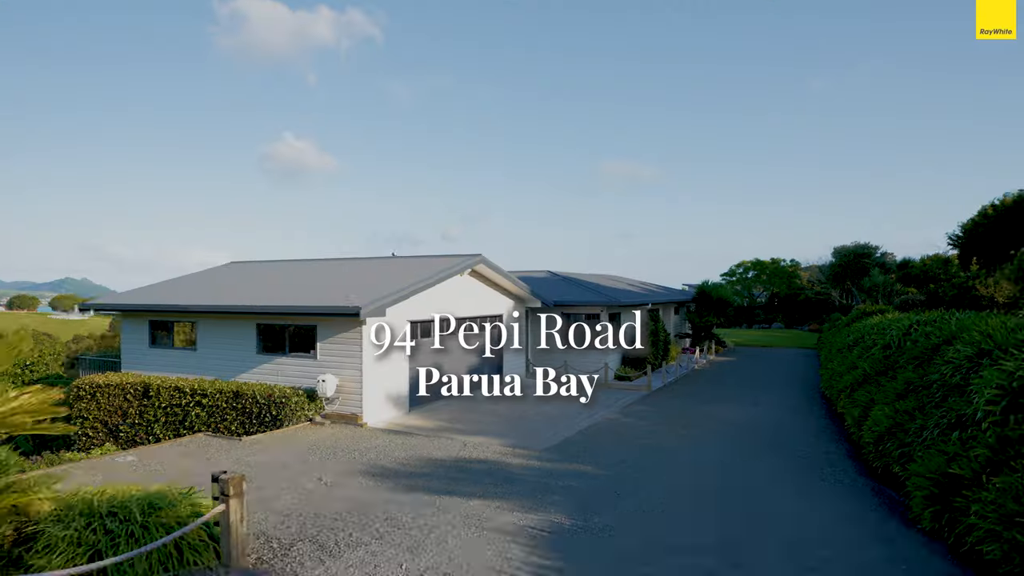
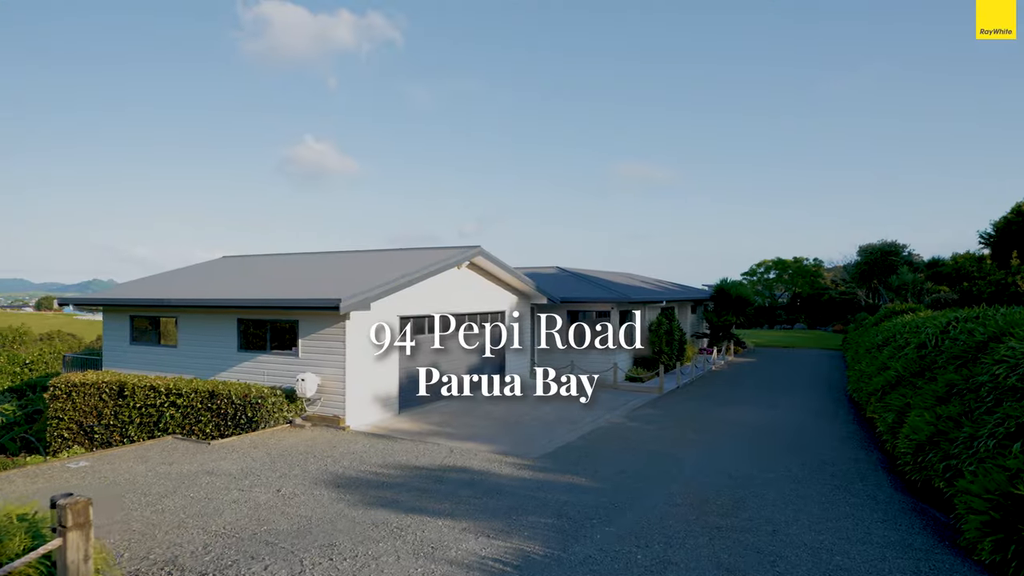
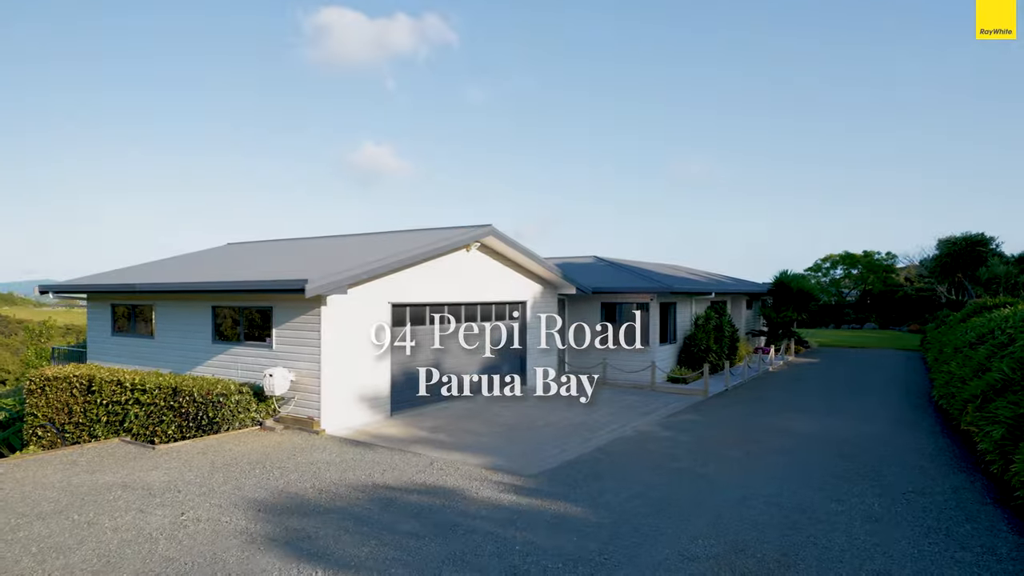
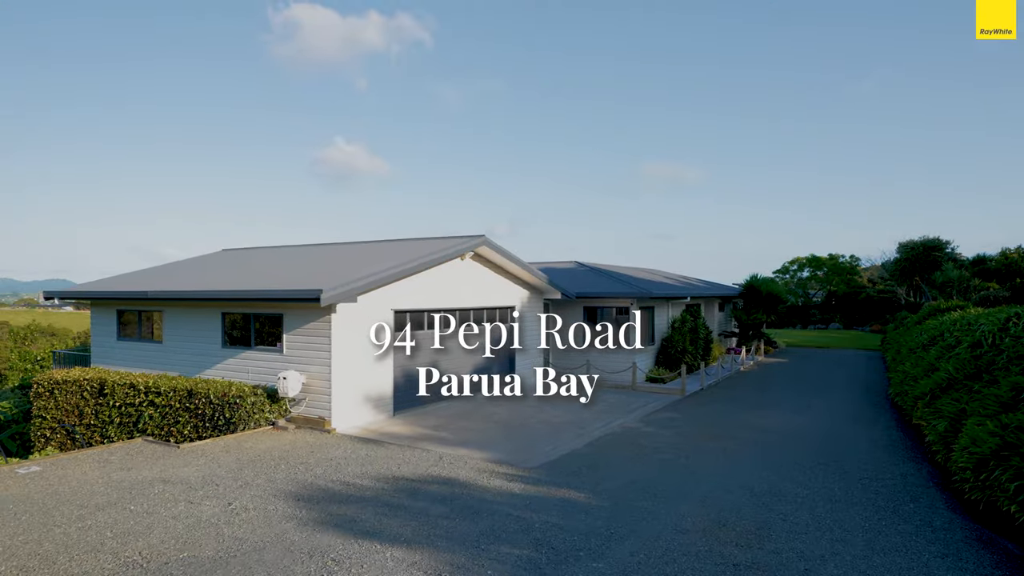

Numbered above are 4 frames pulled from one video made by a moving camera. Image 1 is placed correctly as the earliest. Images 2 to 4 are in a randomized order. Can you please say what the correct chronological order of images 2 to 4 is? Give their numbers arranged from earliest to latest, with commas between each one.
2, 4, 3
